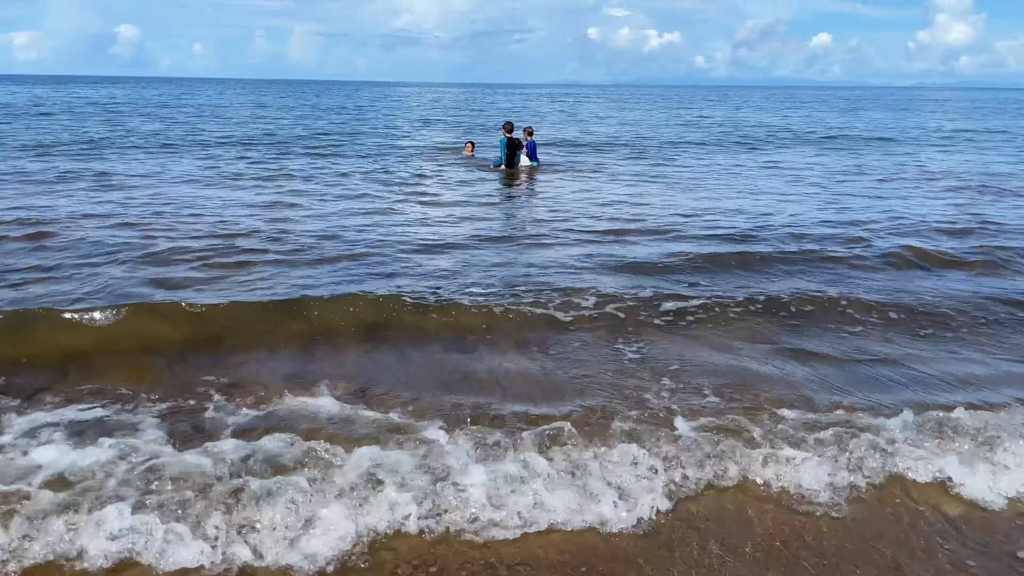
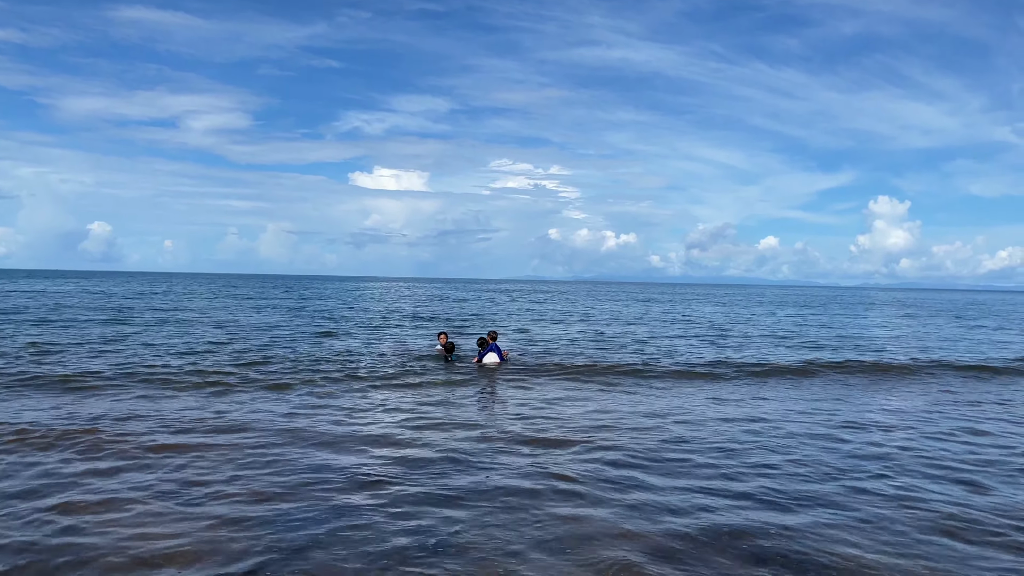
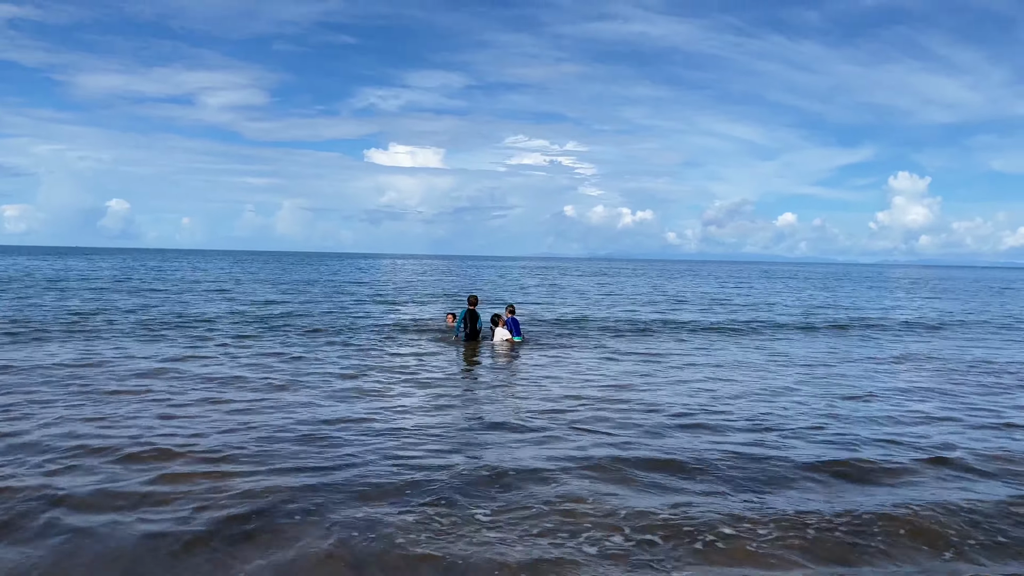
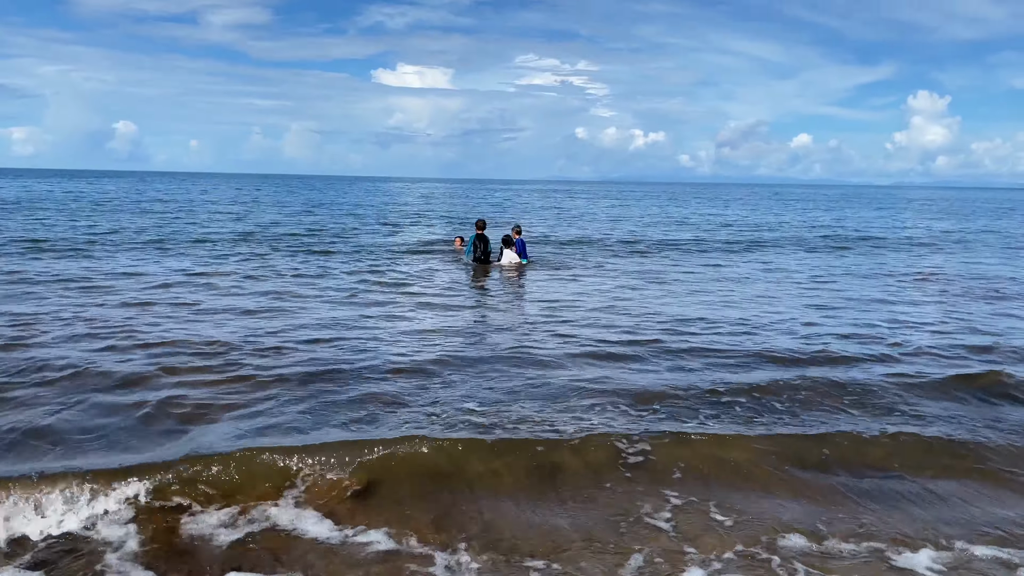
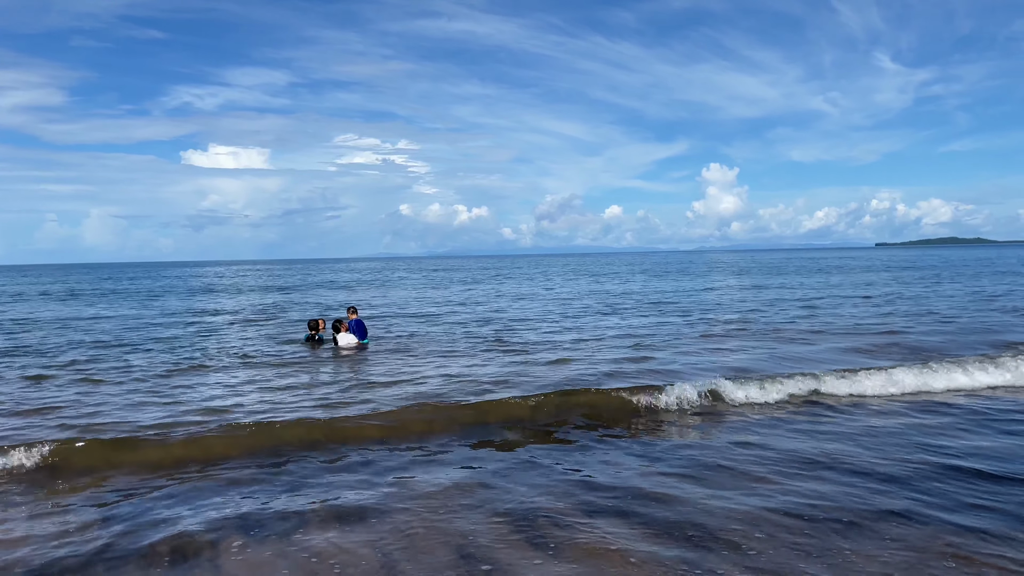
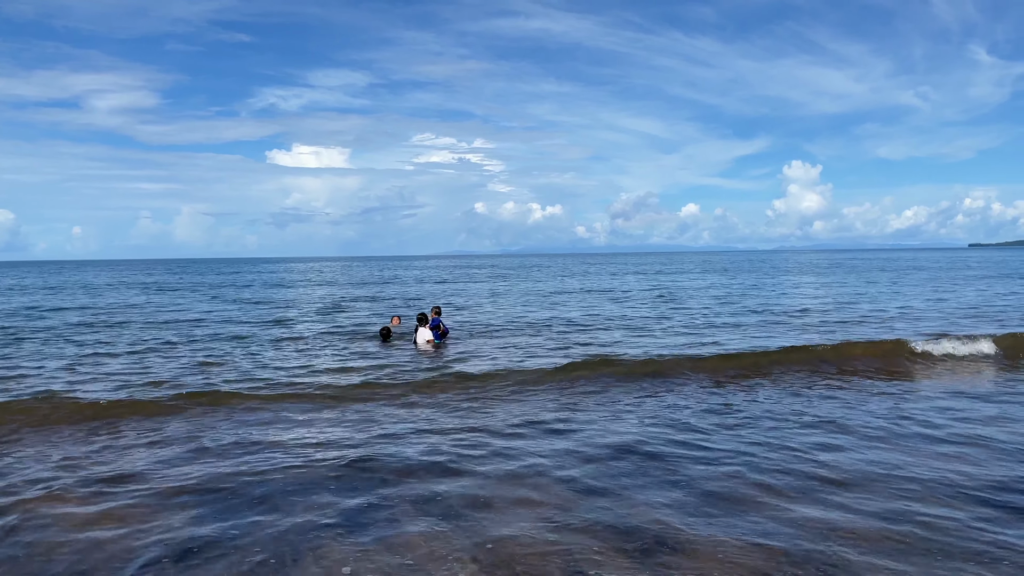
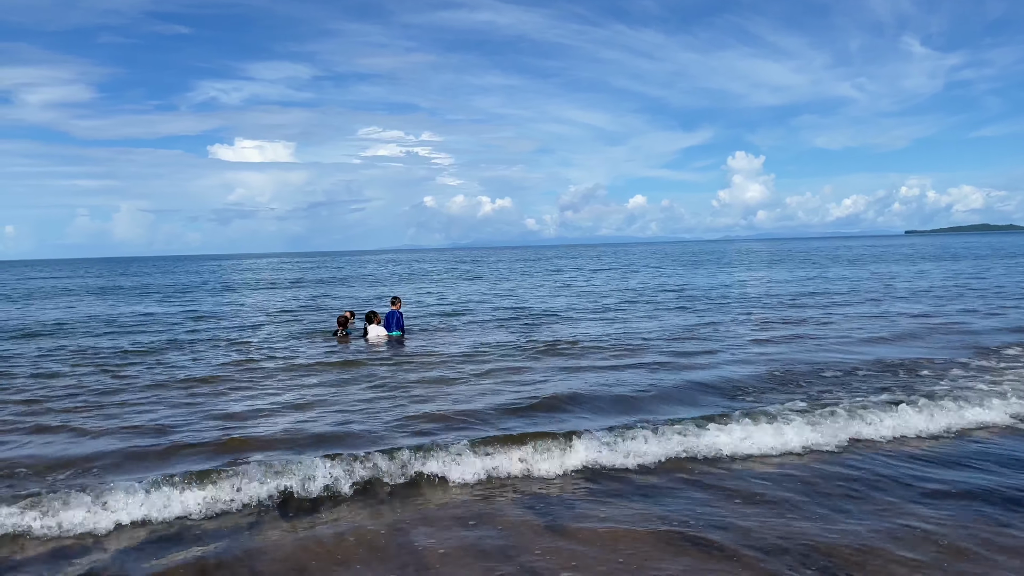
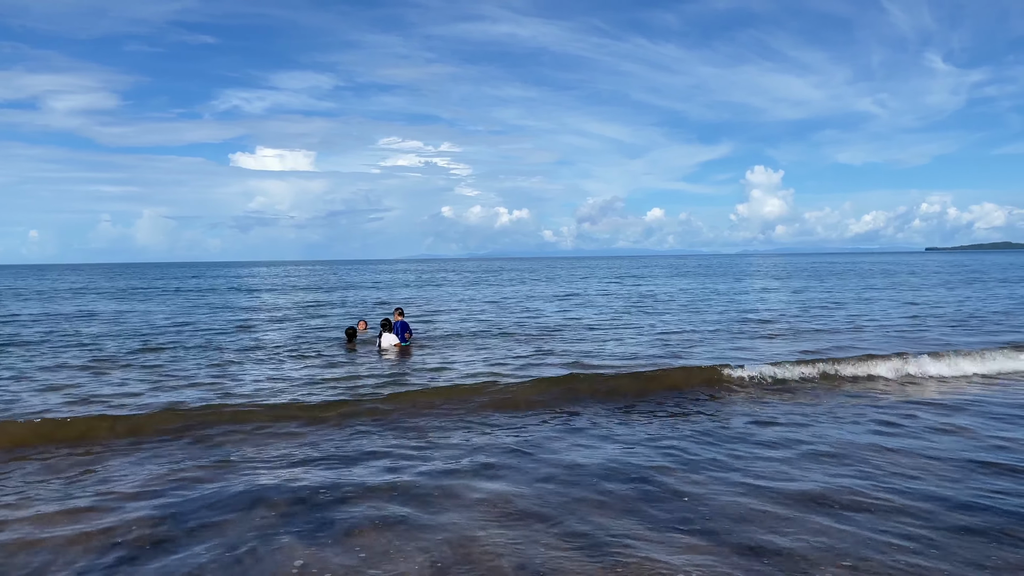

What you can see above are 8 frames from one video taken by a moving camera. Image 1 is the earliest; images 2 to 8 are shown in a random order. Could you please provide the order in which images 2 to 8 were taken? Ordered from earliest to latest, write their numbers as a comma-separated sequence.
4, 3, 2, 6, 8, 5, 7
